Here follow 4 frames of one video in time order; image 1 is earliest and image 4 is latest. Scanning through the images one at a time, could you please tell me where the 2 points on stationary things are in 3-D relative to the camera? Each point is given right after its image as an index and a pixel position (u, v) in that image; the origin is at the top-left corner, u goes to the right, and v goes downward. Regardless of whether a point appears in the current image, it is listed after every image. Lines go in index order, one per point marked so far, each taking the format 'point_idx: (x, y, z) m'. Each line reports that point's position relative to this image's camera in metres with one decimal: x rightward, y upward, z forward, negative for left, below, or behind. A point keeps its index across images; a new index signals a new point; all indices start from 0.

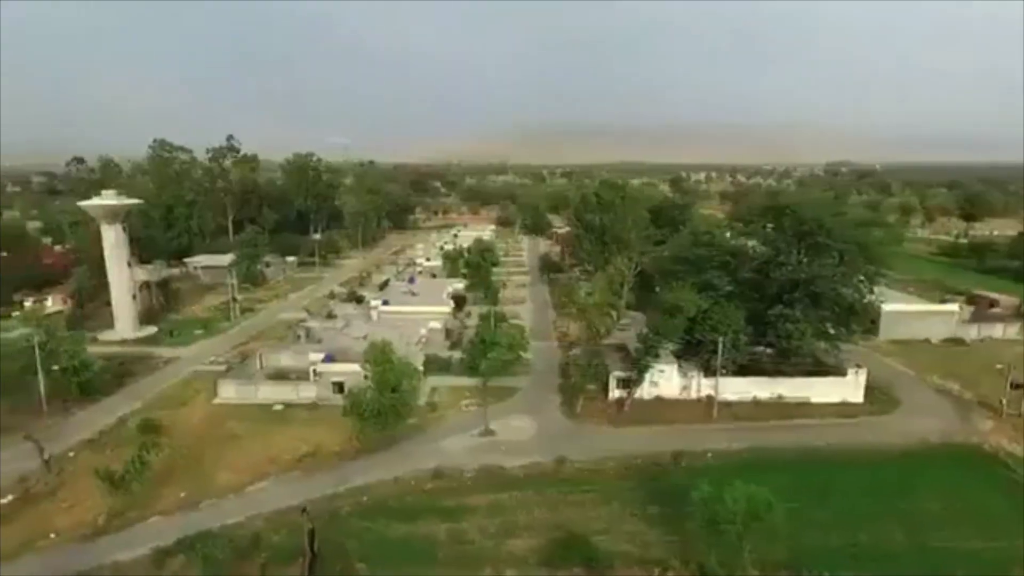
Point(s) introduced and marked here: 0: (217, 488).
0: (-7.6, -5.2, +15.8) m
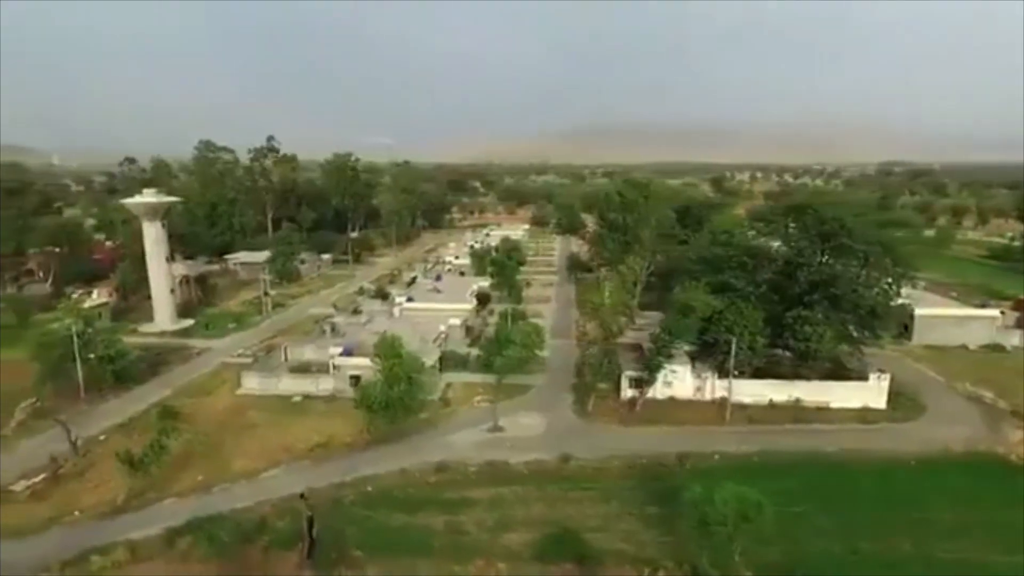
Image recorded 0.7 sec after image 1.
0: (-7.5, -5.0, +16.4) m
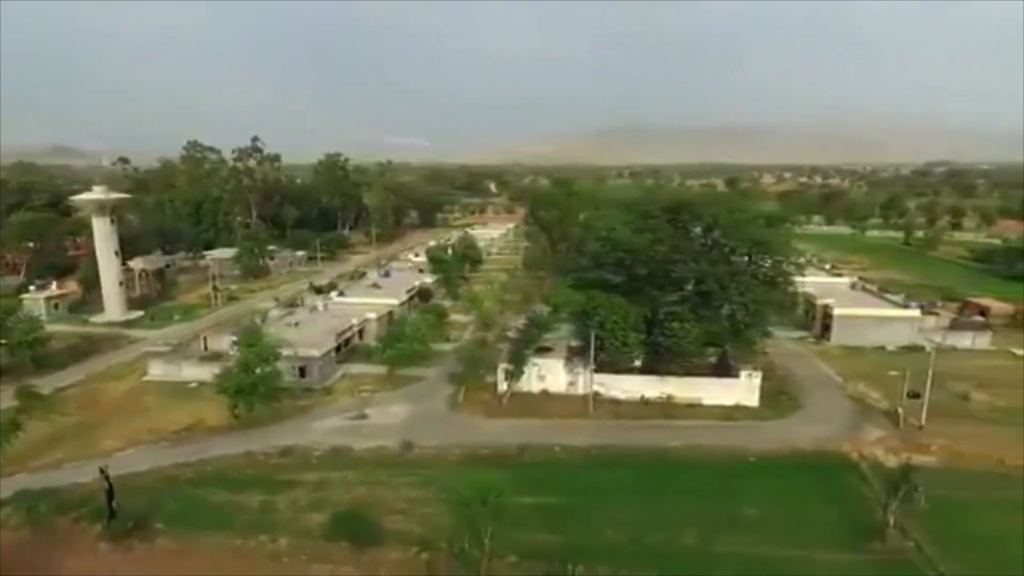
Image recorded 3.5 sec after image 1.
0: (-12.0, -4.7, +17.4) m
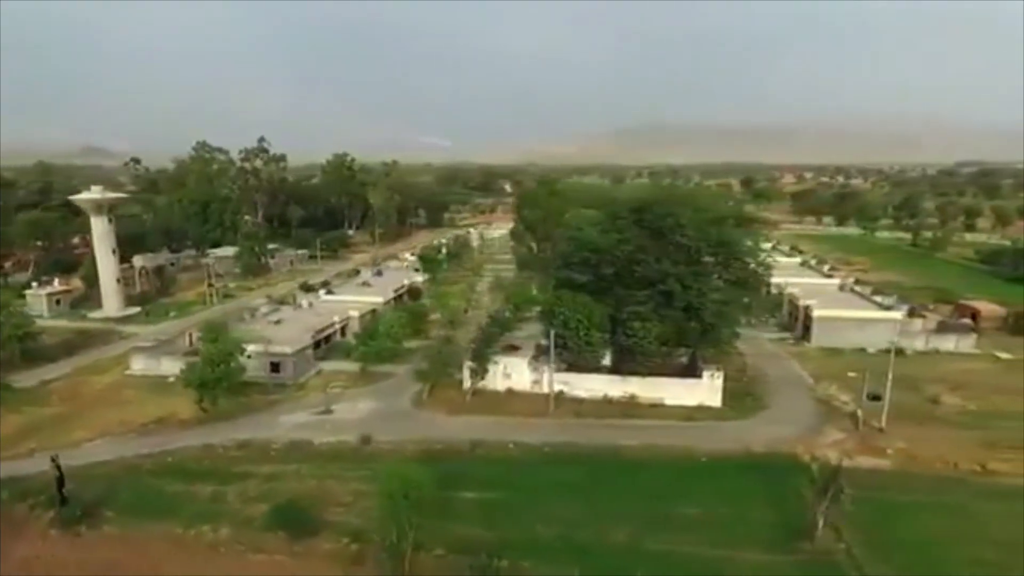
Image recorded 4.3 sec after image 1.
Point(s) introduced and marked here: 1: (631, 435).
0: (-13.3, -4.6, +18.1) m
1: (+3.6, -4.4, +18.3) m
